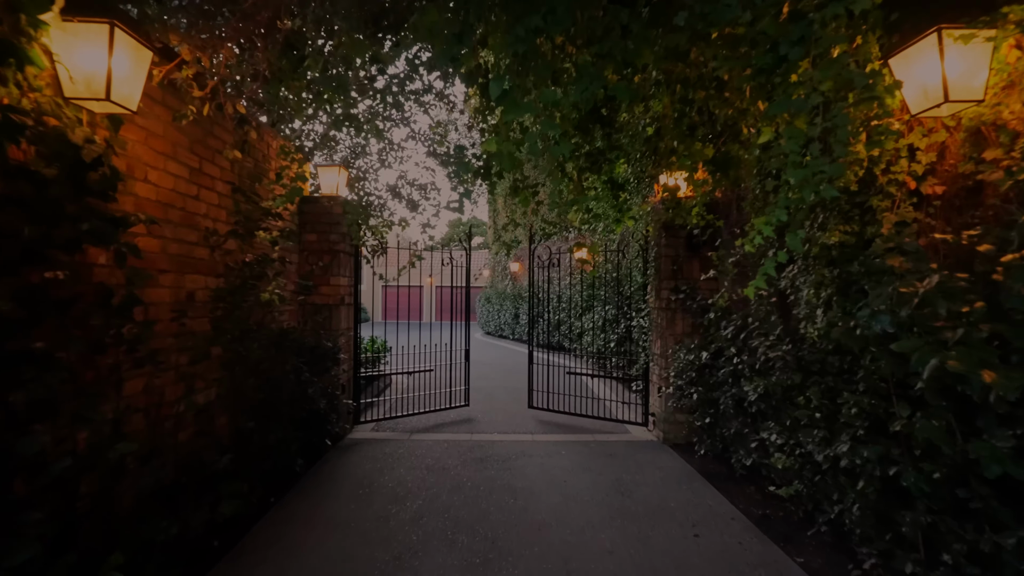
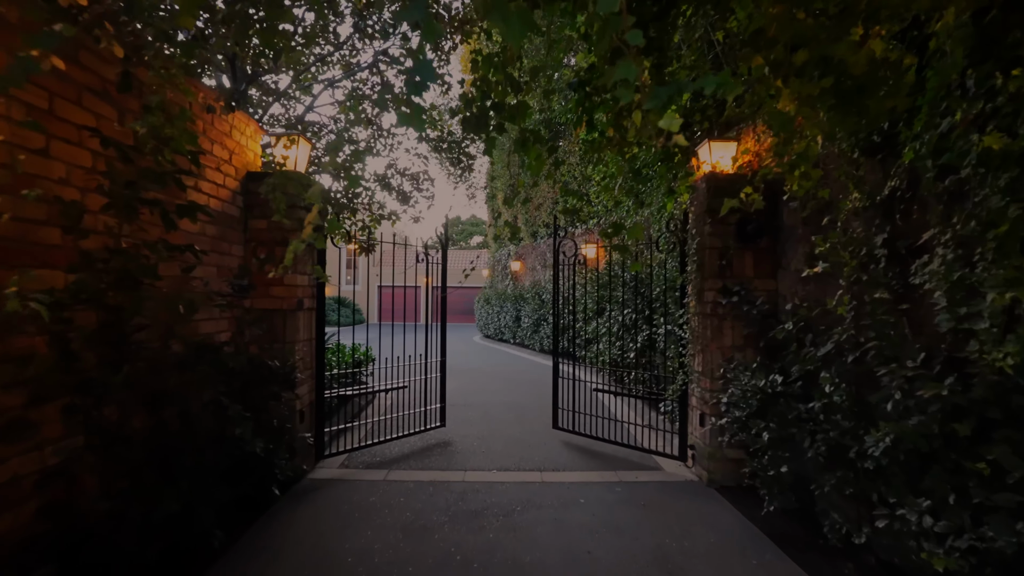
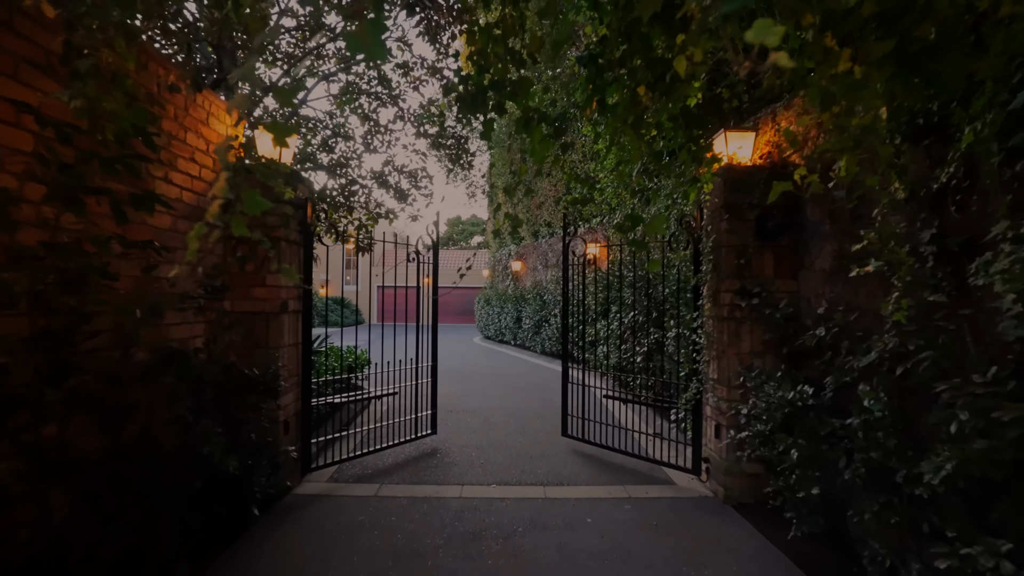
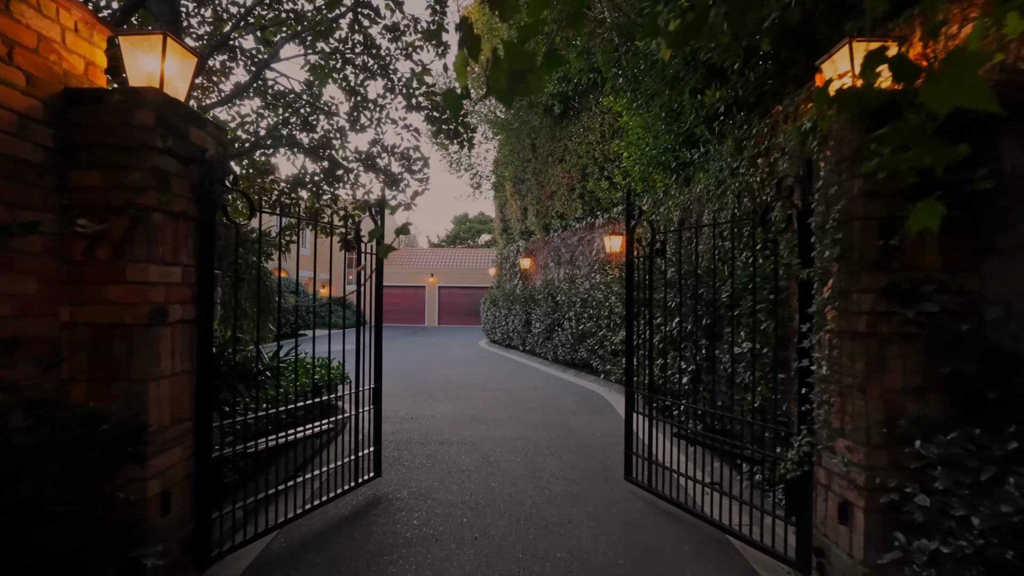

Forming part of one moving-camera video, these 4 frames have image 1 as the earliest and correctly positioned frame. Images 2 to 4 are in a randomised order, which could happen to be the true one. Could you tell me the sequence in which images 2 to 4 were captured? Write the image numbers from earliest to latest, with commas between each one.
2, 3, 4
